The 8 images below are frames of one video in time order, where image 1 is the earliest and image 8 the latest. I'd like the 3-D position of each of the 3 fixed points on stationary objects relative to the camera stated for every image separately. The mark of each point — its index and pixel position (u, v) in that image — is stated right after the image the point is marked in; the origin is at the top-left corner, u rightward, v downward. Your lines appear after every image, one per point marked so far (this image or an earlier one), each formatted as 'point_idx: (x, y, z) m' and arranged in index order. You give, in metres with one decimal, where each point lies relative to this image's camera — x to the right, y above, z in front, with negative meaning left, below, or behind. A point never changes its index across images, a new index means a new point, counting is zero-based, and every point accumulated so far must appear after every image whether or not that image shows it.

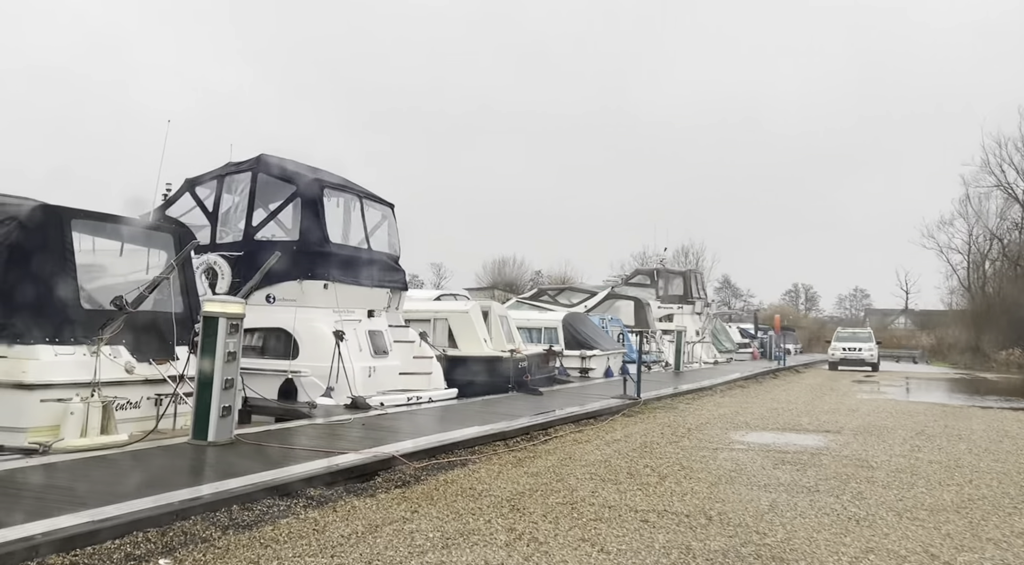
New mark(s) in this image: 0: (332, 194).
0: (-2.5, +1.3, +11.1) m
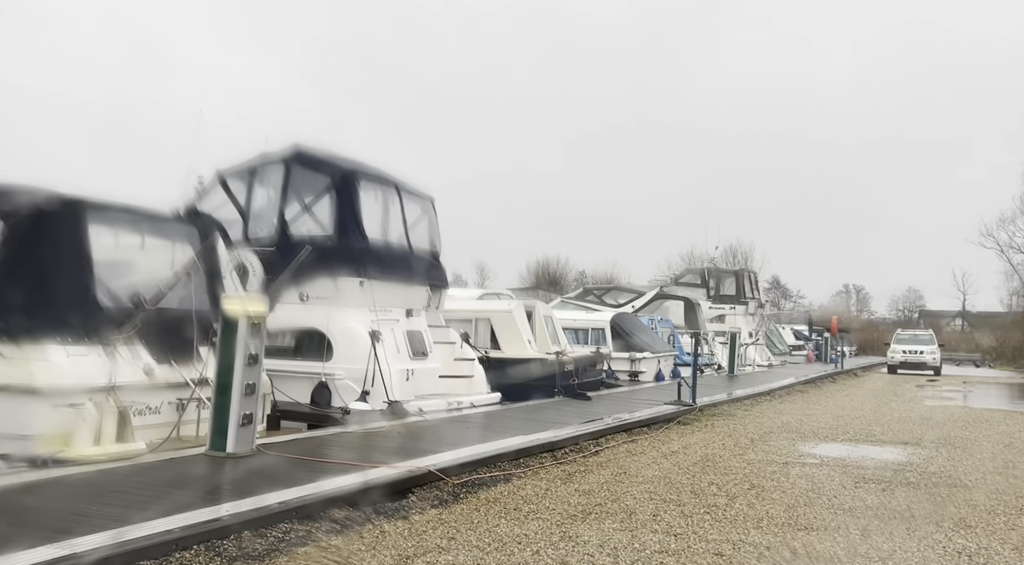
0: (-1.9, +1.3, +10.5) m
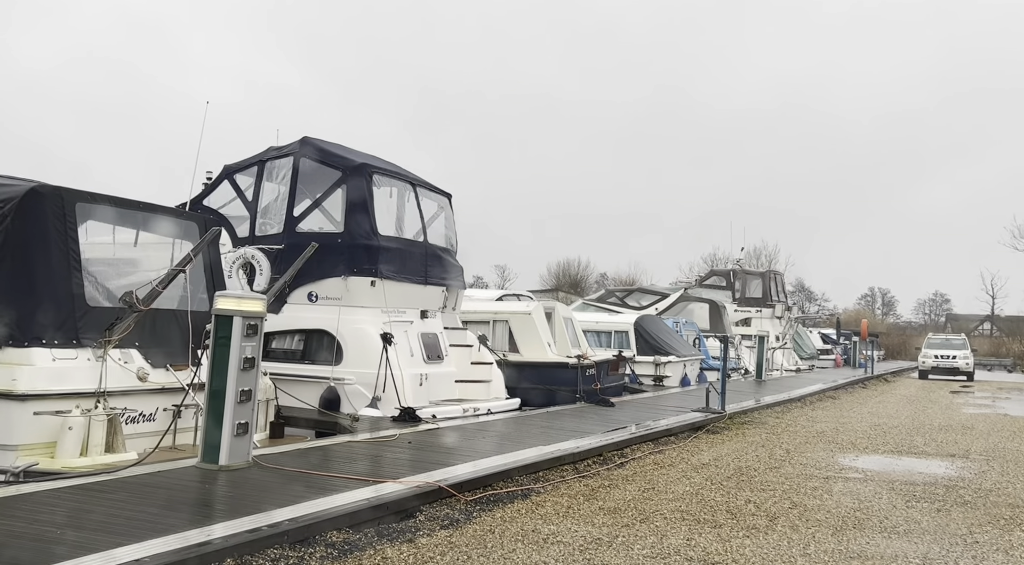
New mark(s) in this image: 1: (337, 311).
0: (-1.6, +1.3, +10.0) m
1: (-2.1, -0.3, +9.5) m
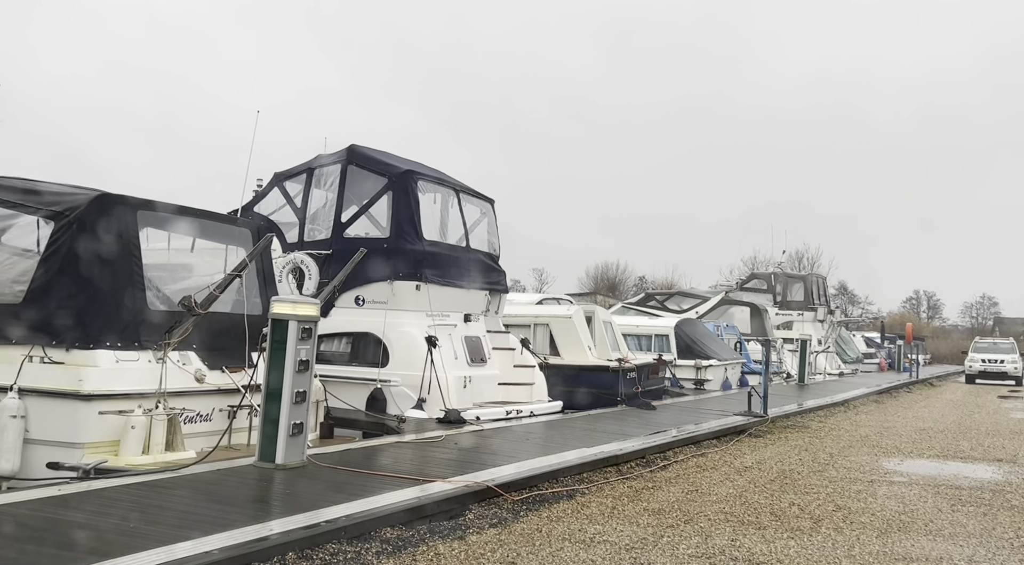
0: (-1.1, +1.2, +10.2) m
1: (-1.6, -0.4, +9.7) m
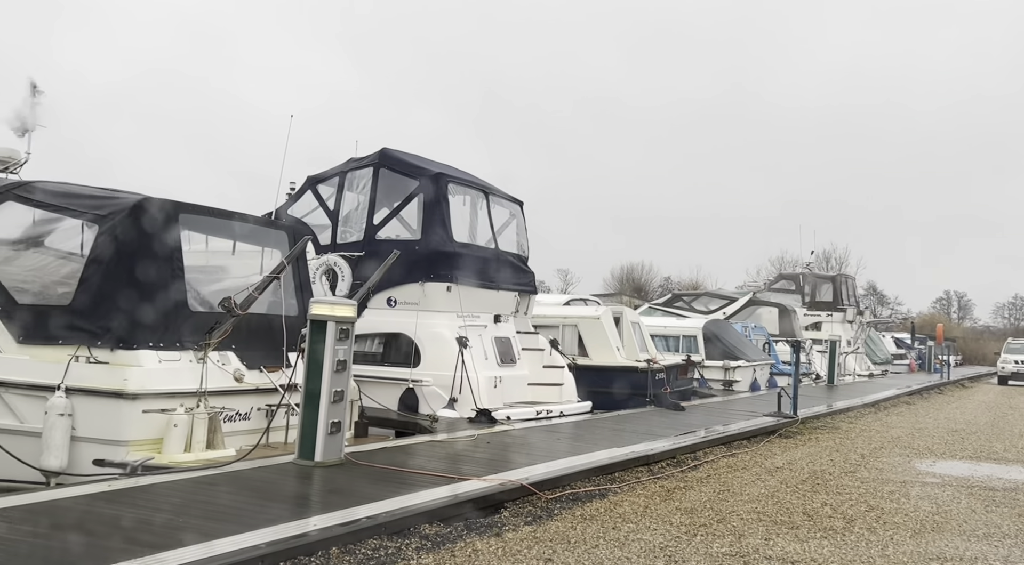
0: (-0.7, +1.2, +10.3) m
1: (-1.2, -0.4, +9.8) m
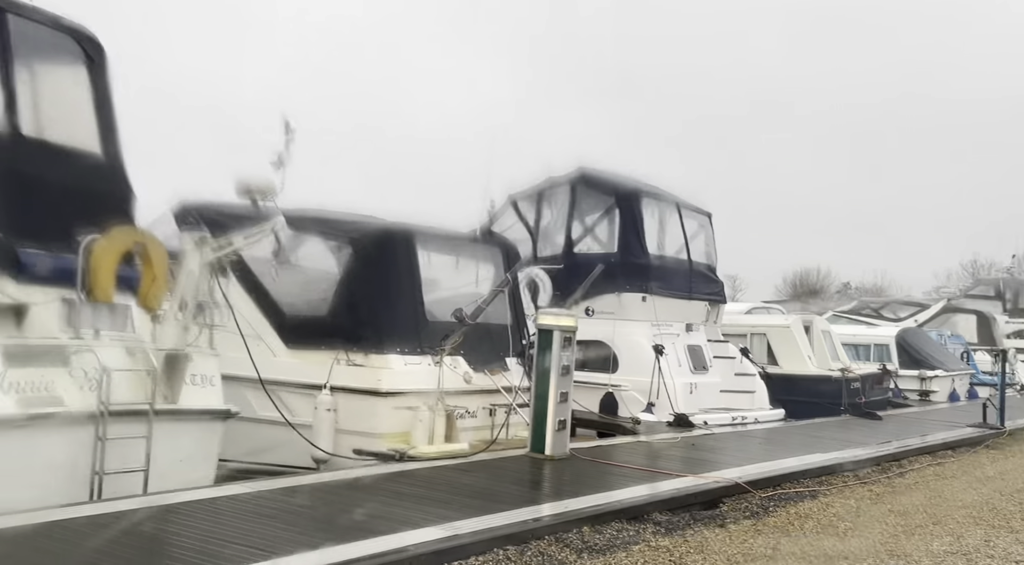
0: (+1.9, +1.1, +10.8) m
1: (+1.3, -0.6, +10.4) m
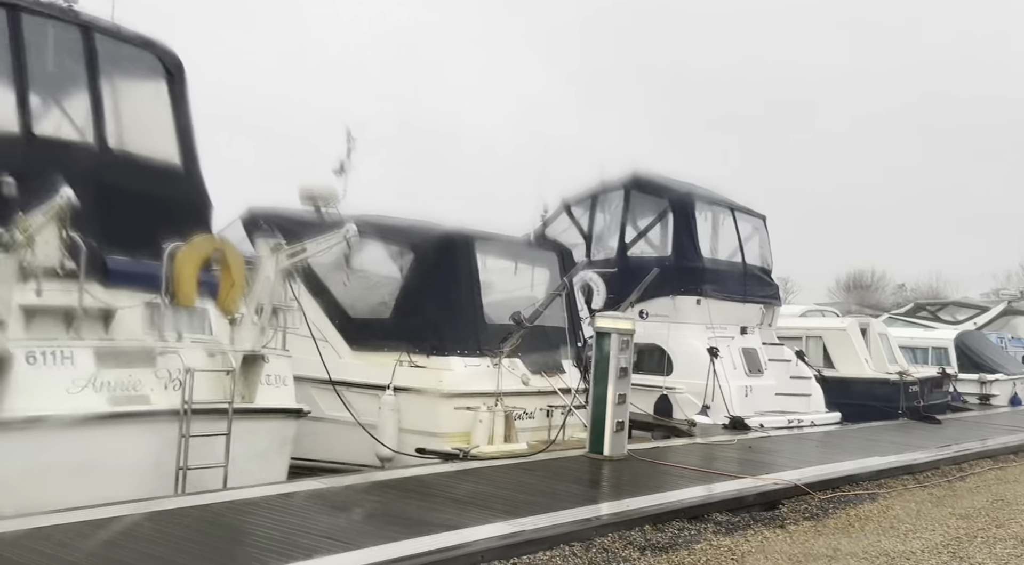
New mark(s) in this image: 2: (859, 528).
0: (+2.7, +1.0, +10.9) m
1: (+2.1, -0.6, +10.5) m
2: (+2.7, -1.9, +6.0) m
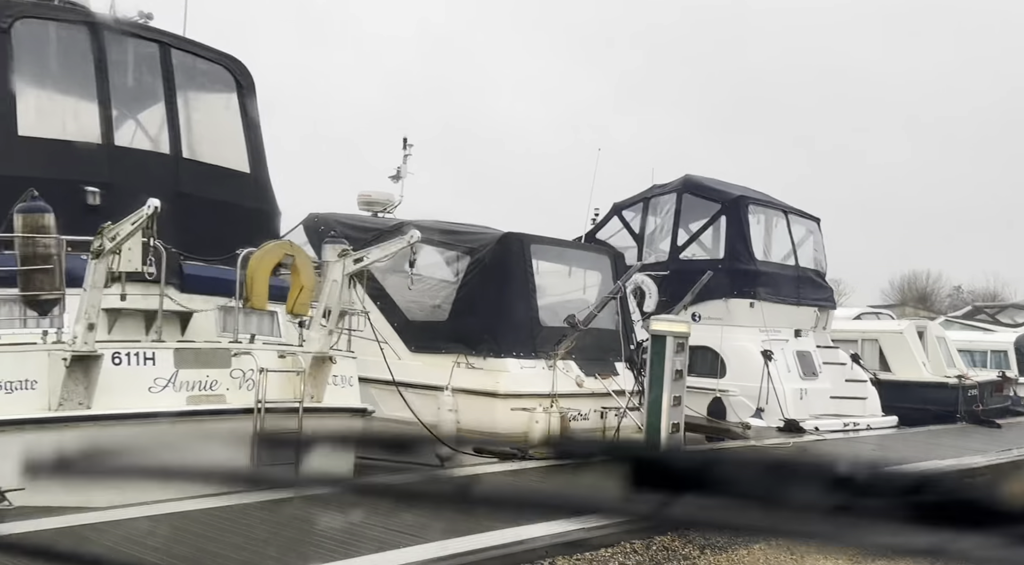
0: (+3.4, +1.0, +10.9) m
1: (+2.8, -0.6, +10.6) m
2: (+3.1, -1.9, +6.0) m
